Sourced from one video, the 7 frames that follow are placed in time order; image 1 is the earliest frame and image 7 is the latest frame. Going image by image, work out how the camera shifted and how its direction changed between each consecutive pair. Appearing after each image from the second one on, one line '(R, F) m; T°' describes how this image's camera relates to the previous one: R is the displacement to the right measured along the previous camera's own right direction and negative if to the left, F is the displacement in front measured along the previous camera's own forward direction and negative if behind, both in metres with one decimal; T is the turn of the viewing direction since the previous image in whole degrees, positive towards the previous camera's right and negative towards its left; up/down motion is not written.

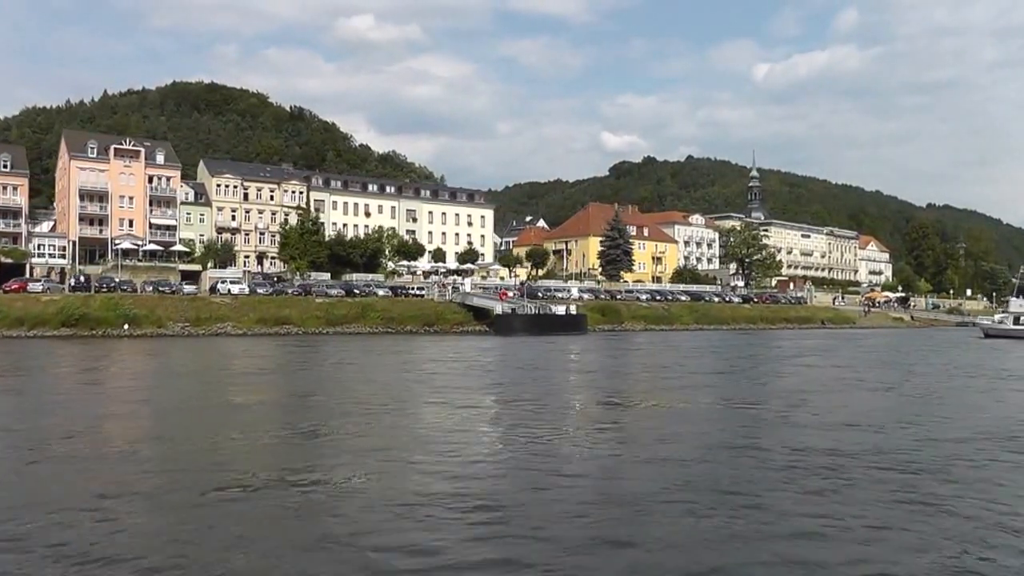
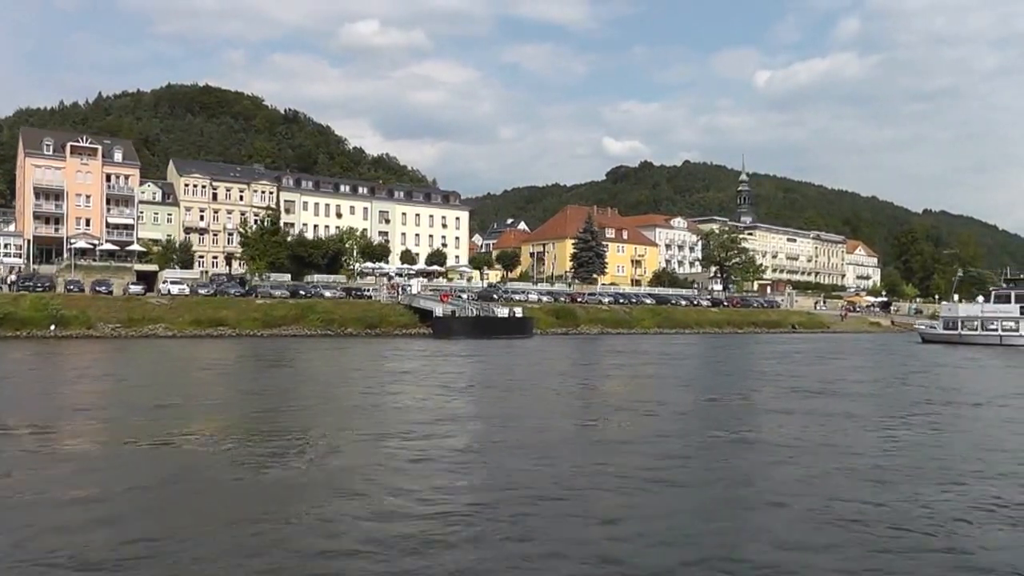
(+4.0, +2.2) m; 0°
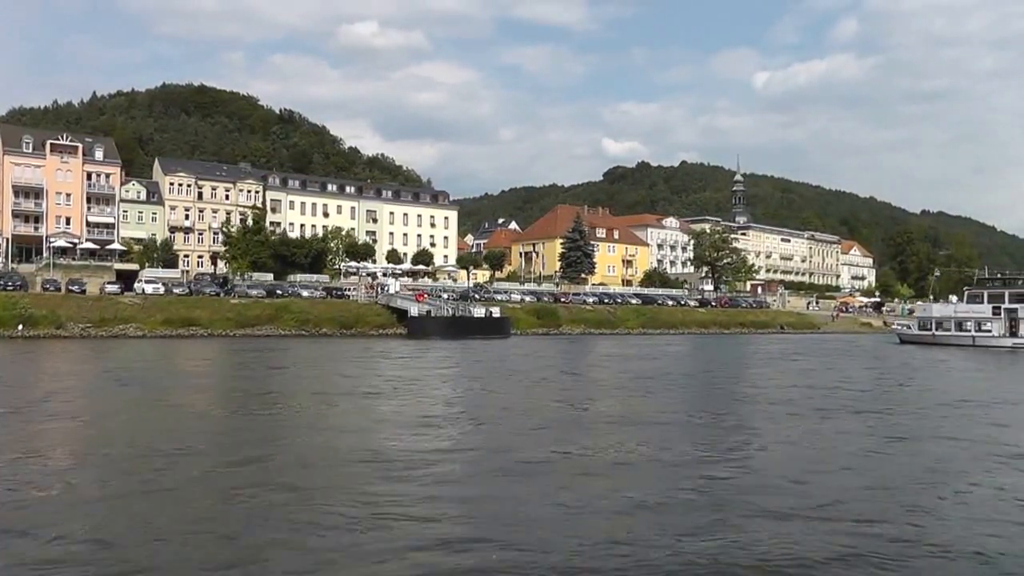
(+1.4, +1.1) m; 0°
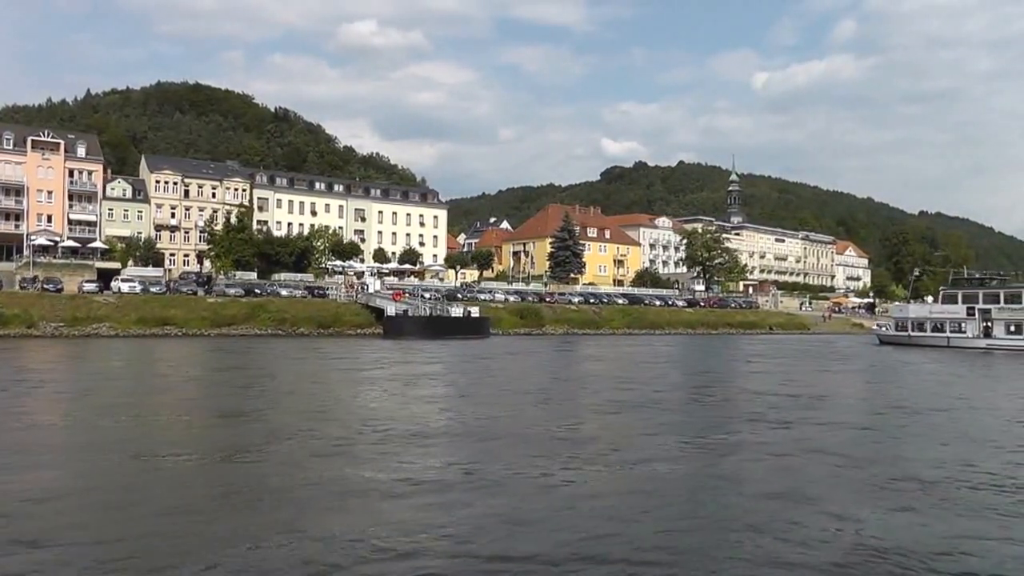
(+1.2, +1.0) m; 0°
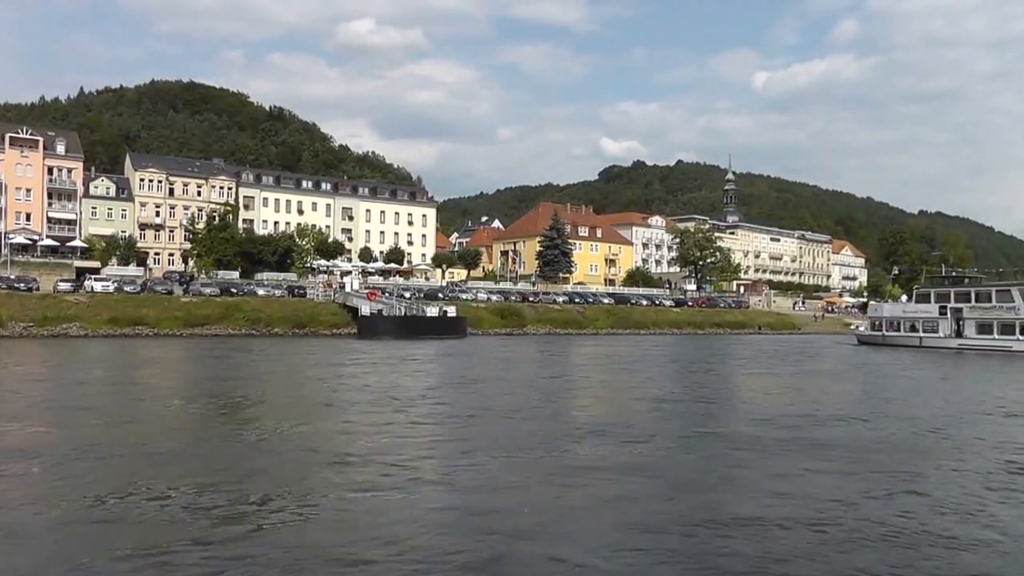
(+1.4, +1.2) m; 0°
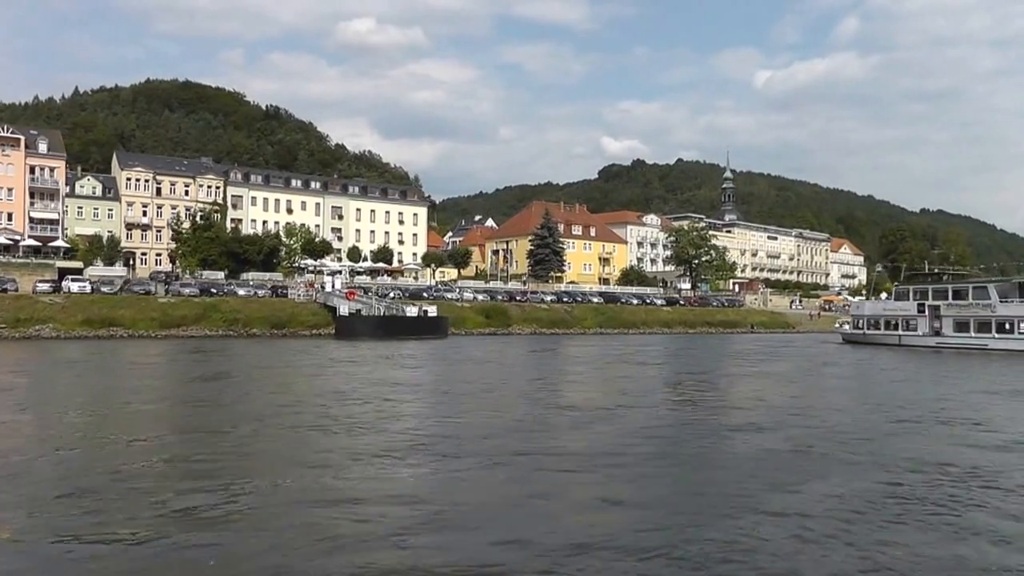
(+1.2, +1.2) m; 0°
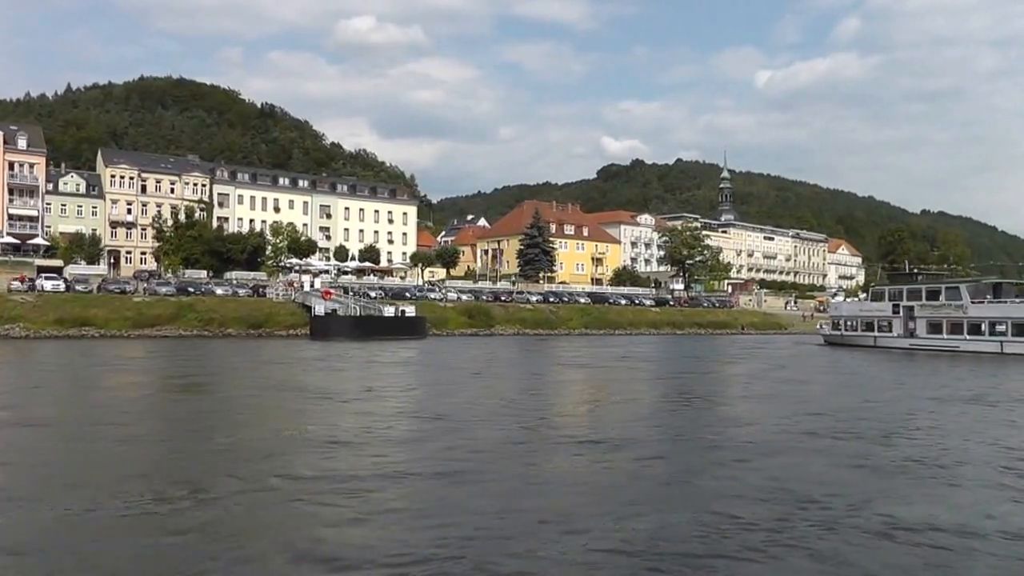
(+1.2, +1.3) m; 0°
